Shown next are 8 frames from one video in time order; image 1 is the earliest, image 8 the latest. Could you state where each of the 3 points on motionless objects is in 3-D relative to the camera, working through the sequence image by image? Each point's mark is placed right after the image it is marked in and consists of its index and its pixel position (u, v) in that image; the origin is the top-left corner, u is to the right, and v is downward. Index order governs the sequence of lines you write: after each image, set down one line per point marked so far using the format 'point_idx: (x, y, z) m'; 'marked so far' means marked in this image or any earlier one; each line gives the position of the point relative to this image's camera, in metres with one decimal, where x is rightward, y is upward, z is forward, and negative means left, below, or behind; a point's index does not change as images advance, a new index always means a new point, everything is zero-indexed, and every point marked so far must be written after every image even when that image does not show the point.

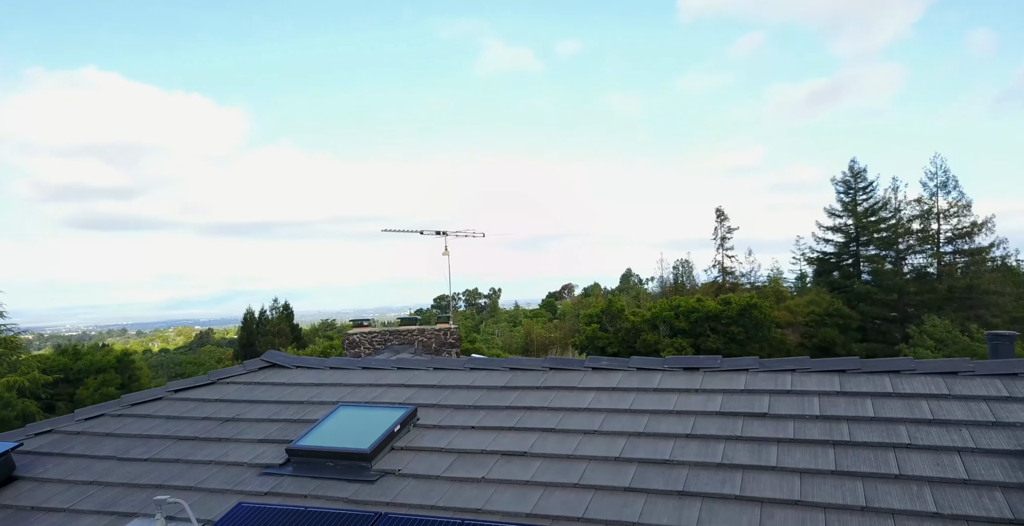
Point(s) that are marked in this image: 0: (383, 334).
0: (-3.8, -2.1, +18.5) m
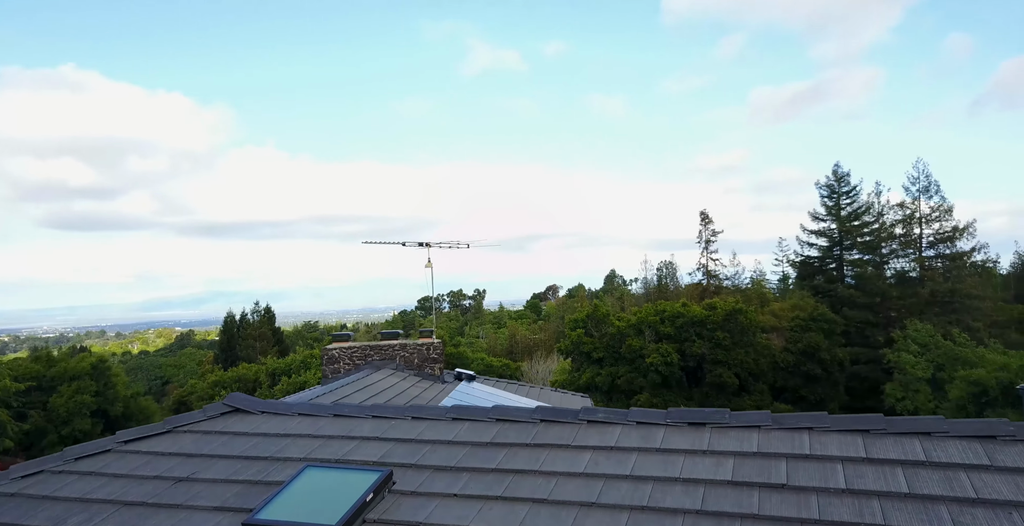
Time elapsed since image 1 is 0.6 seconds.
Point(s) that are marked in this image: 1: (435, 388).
0: (-4.2, -2.4, +17.9) m
1: (-2.0, -3.4, +16.9) m
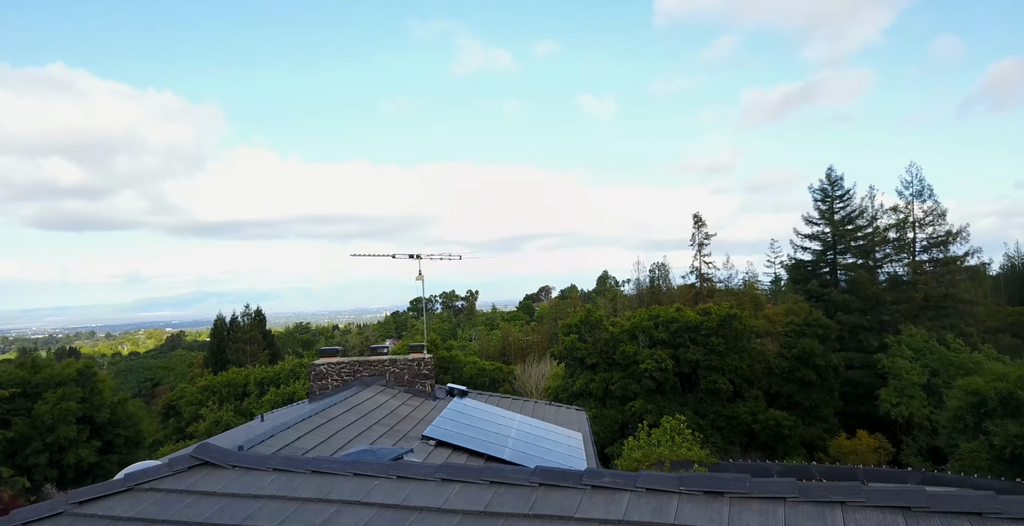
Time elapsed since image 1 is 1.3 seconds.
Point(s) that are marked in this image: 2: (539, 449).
0: (-4.3, -2.8, +17.3) m
1: (-2.2, -3.7, +16.4) m
2: (+0.6, -4.3, +14.6) m
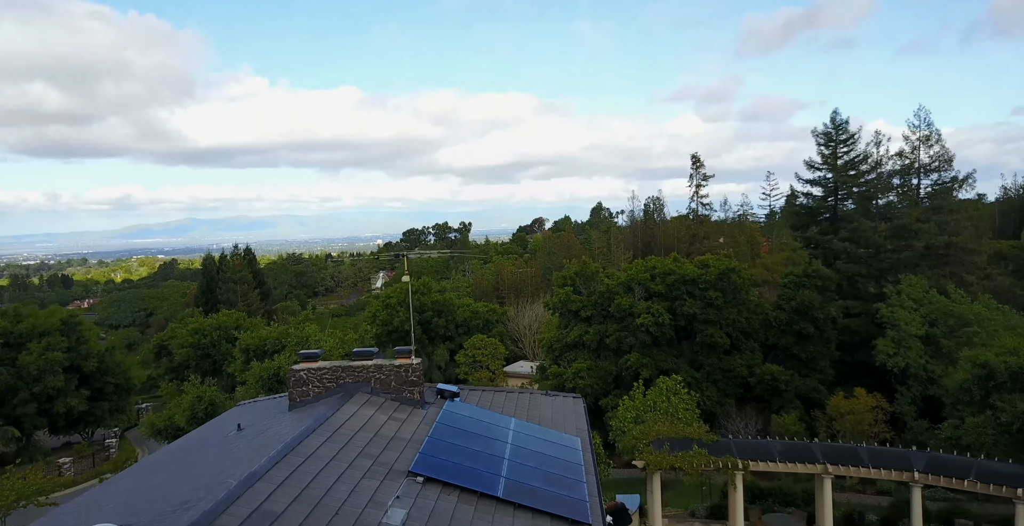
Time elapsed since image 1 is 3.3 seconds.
0: (-4.5, -2.7, +16.0) m
1: (-2.3, -3.7, +15.2) m
2: (+0.5, -4.4, +13.5) m
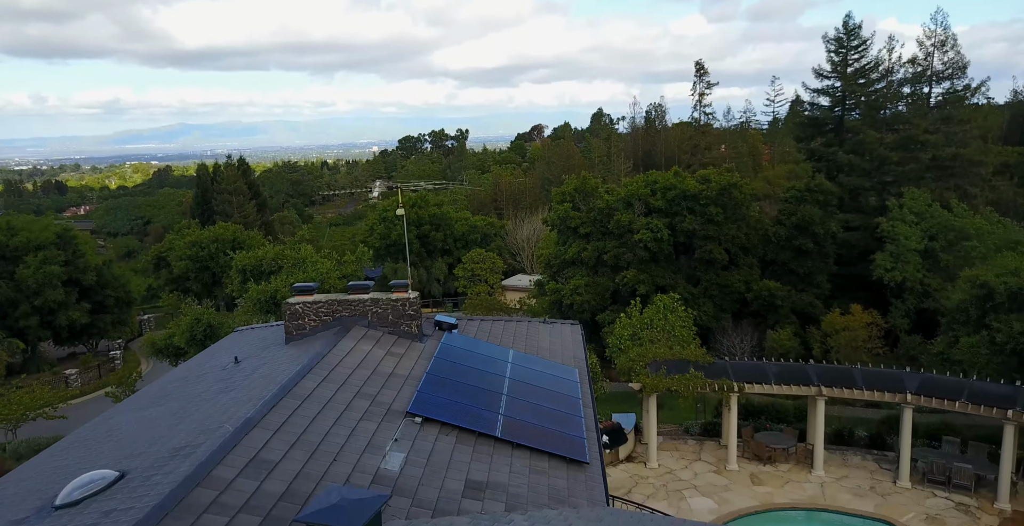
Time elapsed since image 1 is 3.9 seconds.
0: (-4.5, -1.0, +15.7) m
1: (-2.4, -2.1, +15.1) m
2: (+0.5, -3.1, +13.5) m
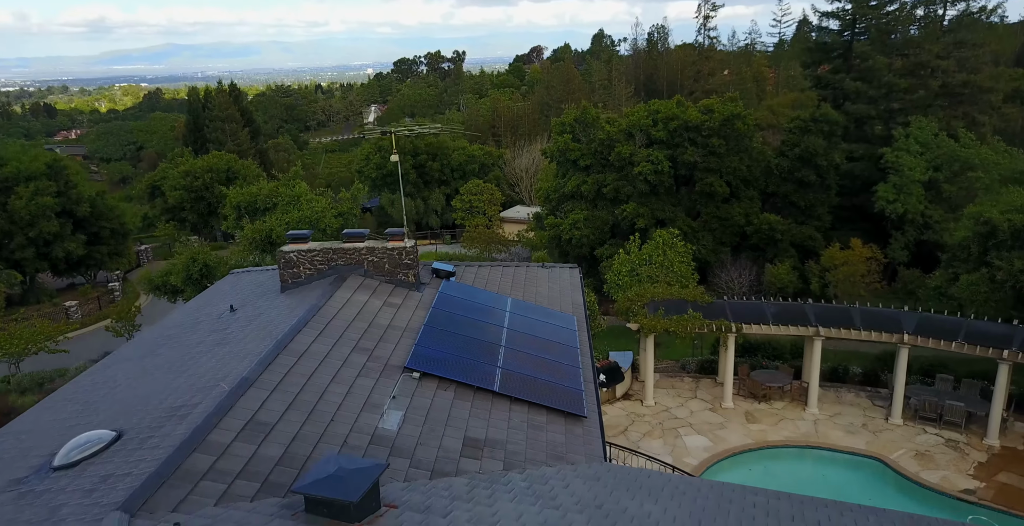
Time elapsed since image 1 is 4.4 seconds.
0: (-4.6, +0.3, +15.4) m
1: (-2.4, -0.9, +14.9) m
2: (+0.5, -2.0, +13.4) m
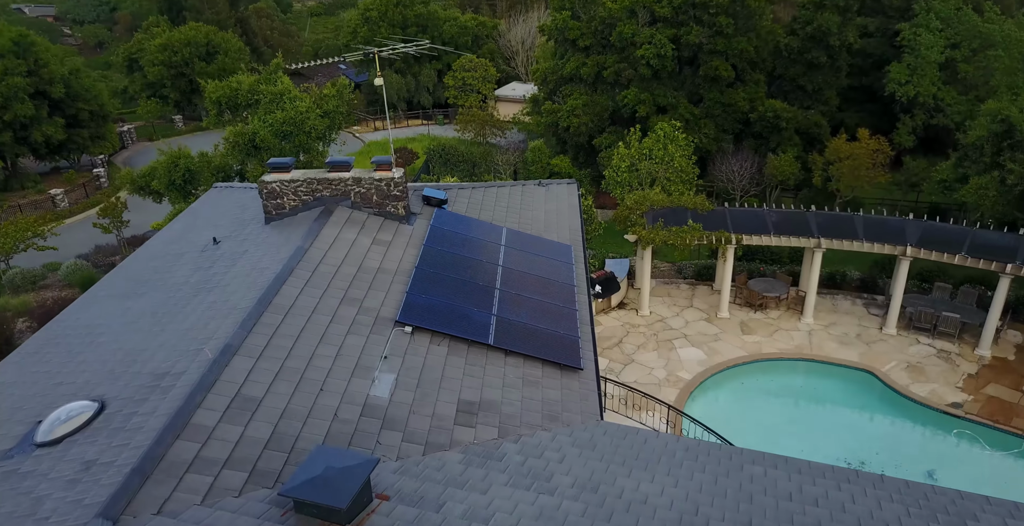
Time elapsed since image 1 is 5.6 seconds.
0: (-4.7, +1.9, +14.4) m
1: (-2.5, +0.6, +14.1) m
2: (+0.4, -0.8, +13.0) m
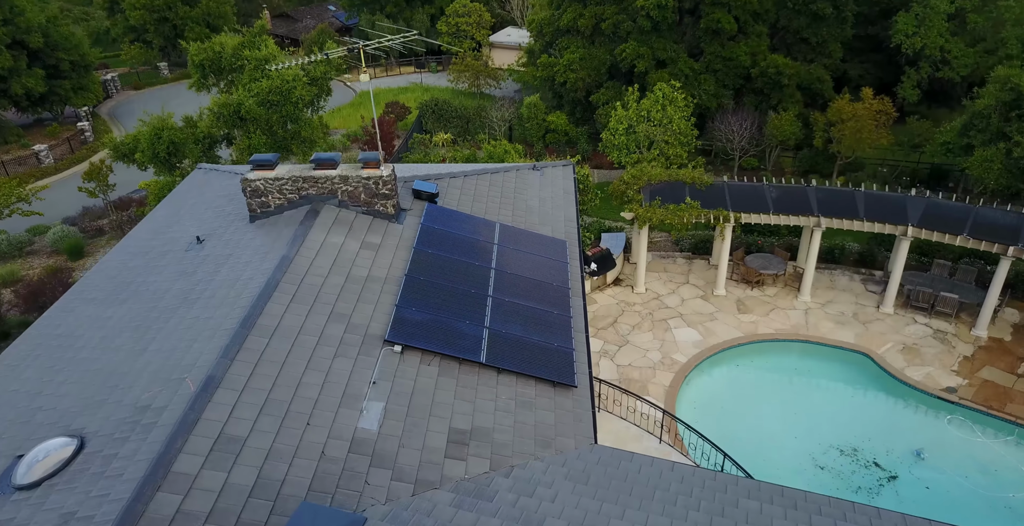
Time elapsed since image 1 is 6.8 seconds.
0: (-4.8, +1.8, +13.8) m
1: (-2.7, +0.5, +13.6) m
2: (+0.2, -0.9, +12.6) m
